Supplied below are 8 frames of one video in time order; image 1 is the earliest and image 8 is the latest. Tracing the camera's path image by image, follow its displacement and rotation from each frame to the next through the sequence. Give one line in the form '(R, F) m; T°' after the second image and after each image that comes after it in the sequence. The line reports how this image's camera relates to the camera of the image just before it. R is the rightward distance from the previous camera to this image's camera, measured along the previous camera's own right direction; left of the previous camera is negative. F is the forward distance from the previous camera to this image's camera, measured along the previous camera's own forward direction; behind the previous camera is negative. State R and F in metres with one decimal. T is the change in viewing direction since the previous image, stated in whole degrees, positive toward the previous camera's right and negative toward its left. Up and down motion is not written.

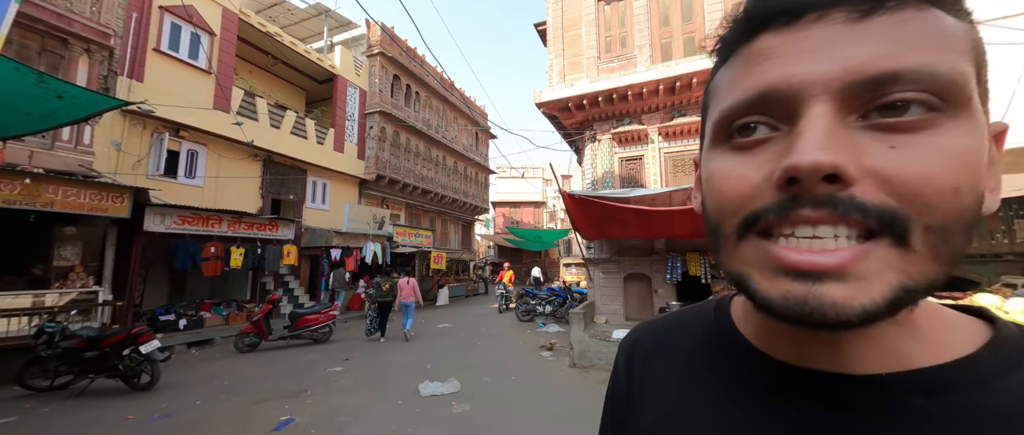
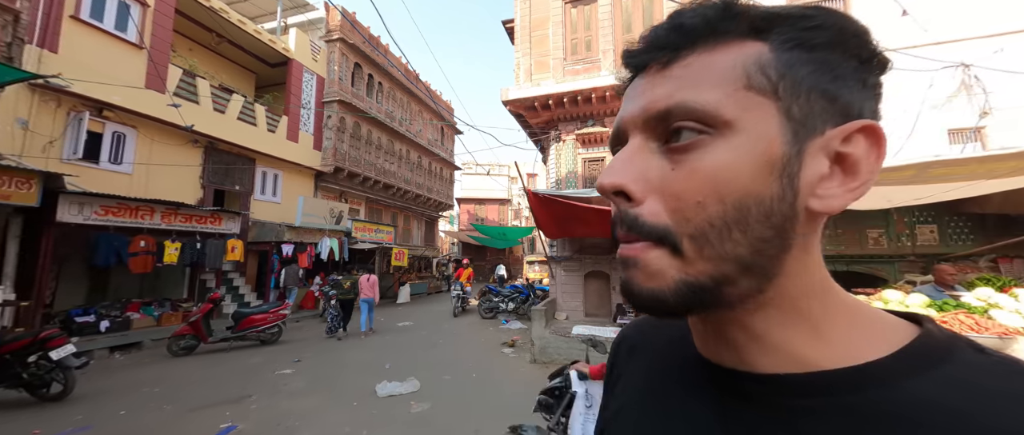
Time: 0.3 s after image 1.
(0.0, 0.0) m; +6°
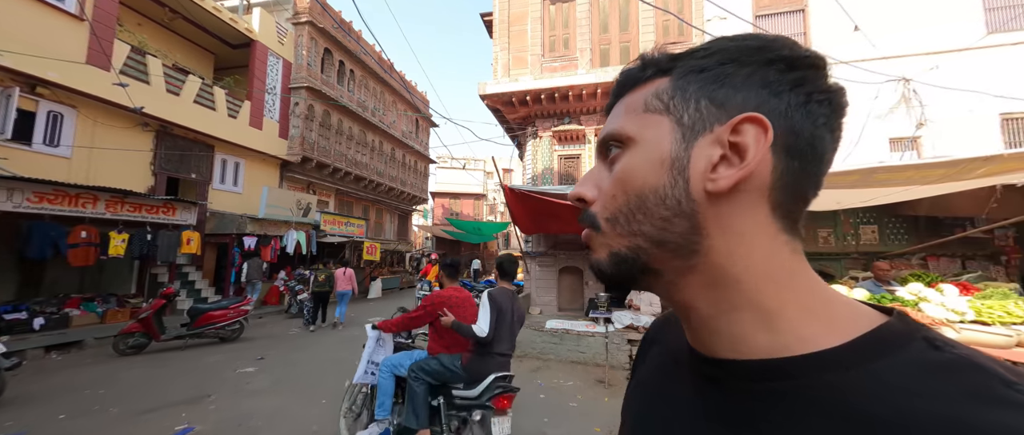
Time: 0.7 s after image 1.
(0.0, 0.0) m; +4°
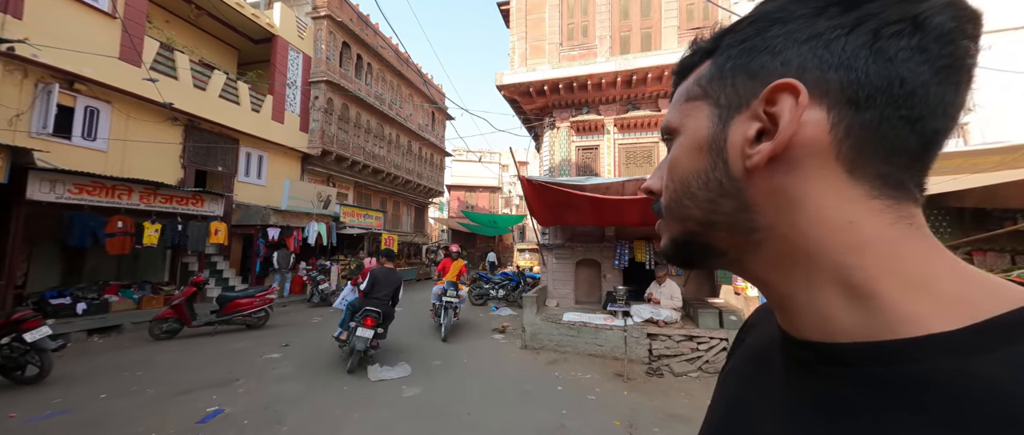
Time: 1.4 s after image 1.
(-0.1, 0.0) m; -3°
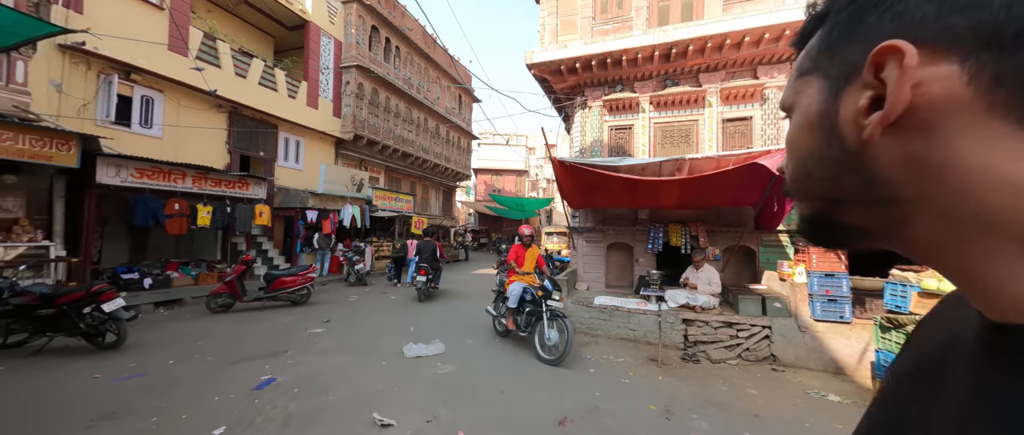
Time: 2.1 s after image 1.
(-0.1, 0.0) m; -4°
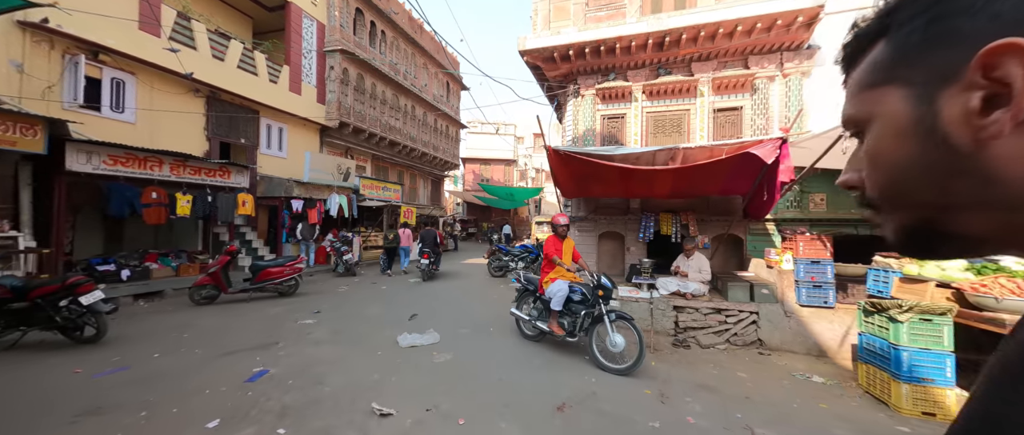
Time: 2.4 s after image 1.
(-0.1, 0.0) m; +2°
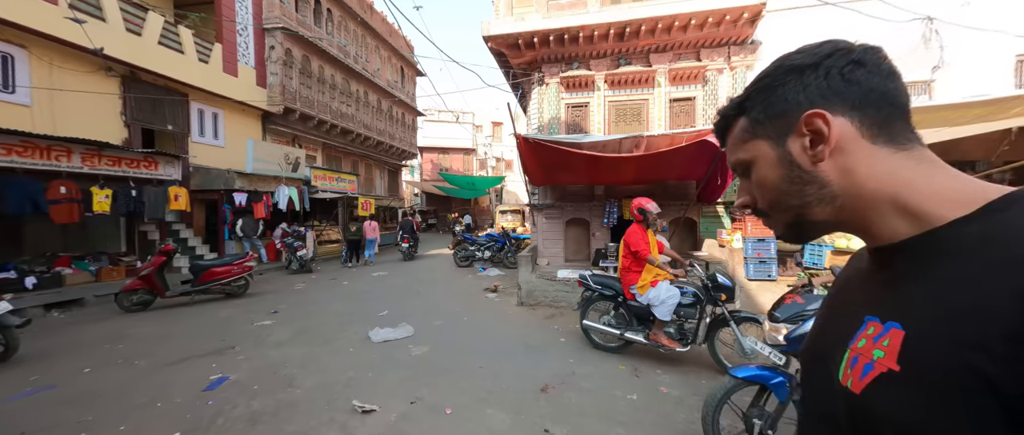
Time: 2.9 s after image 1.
(-0.2, 0.0) m; +7°
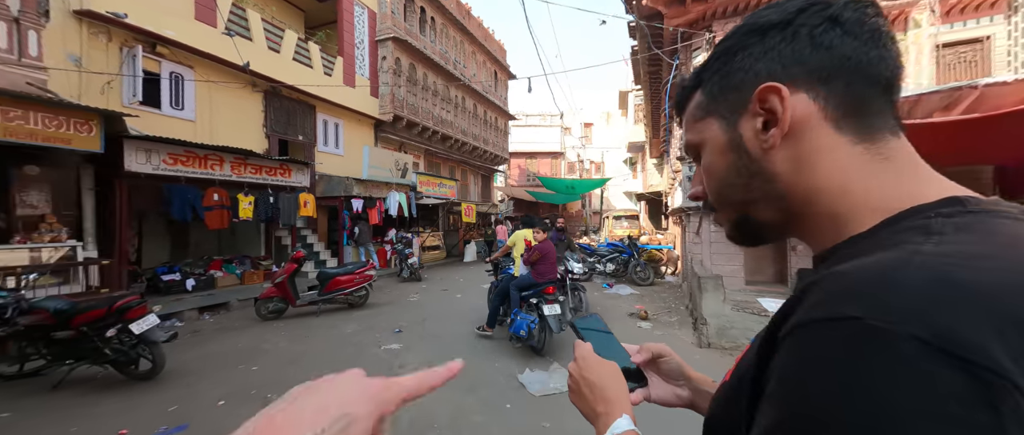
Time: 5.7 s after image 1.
(-1.5, +1.4) m; -13°
